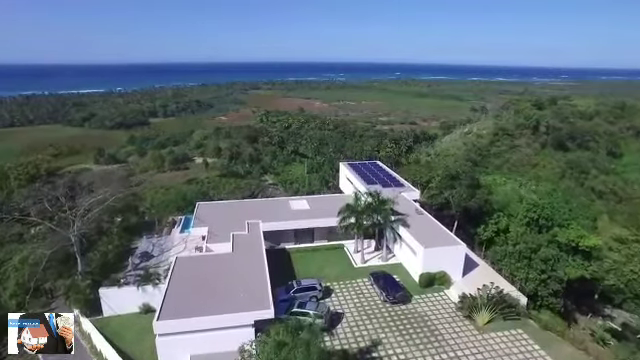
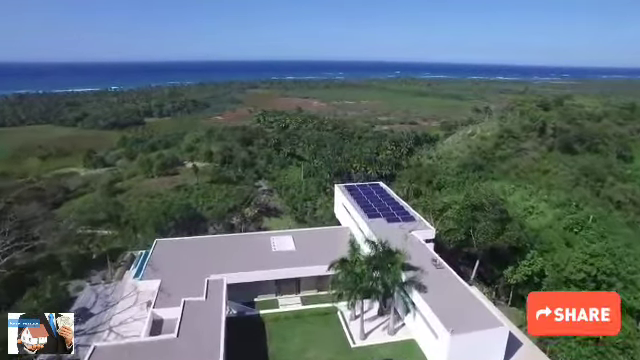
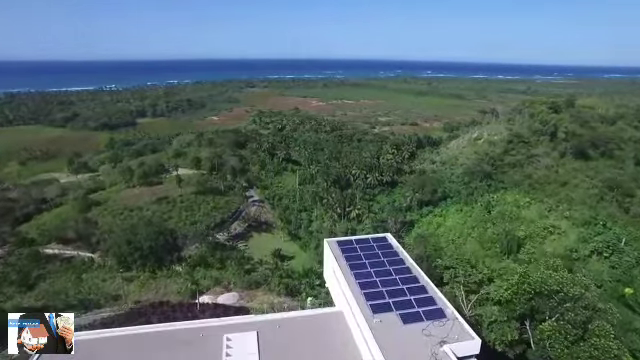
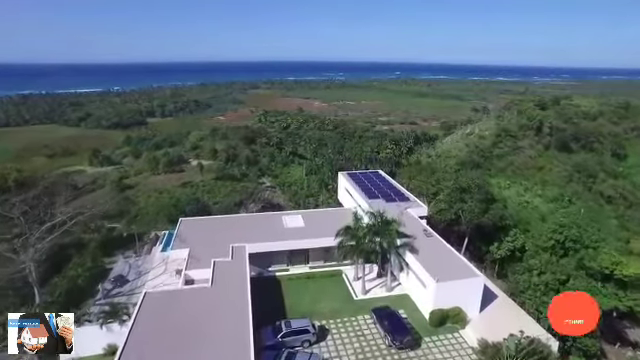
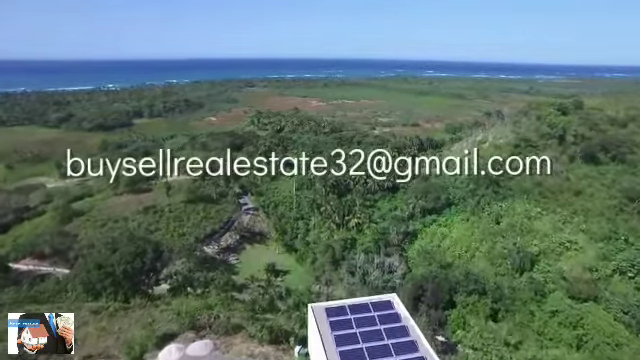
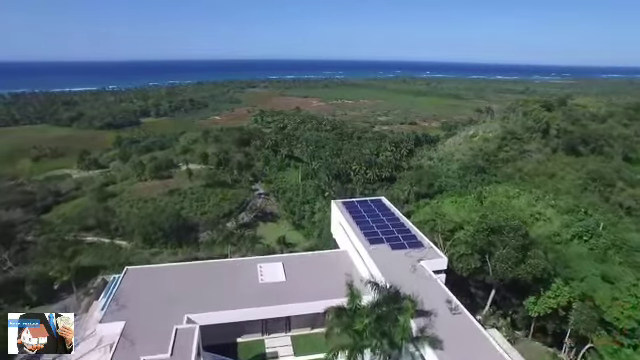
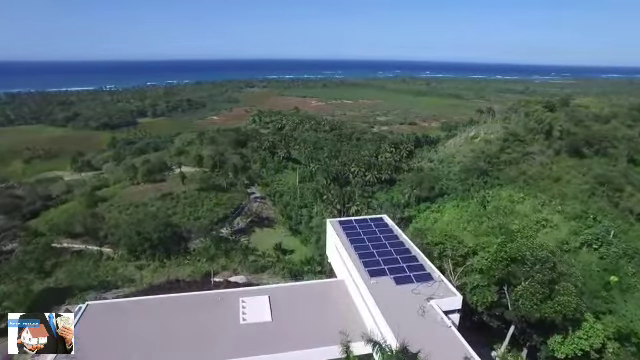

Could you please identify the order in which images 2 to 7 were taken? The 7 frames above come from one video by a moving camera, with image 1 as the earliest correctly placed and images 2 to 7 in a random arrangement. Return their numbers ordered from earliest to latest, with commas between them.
4, 2, 6, 7, 3, 5
